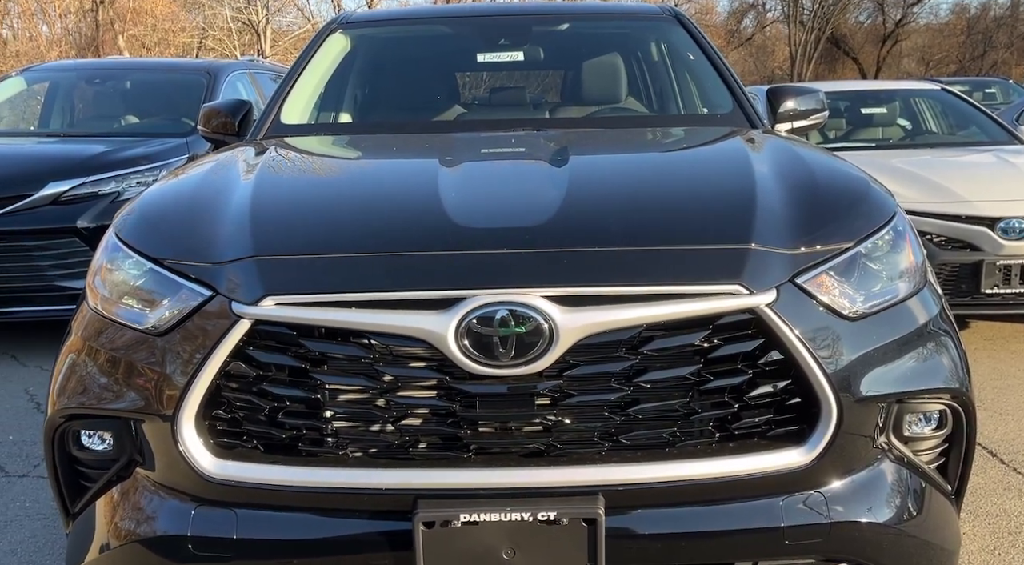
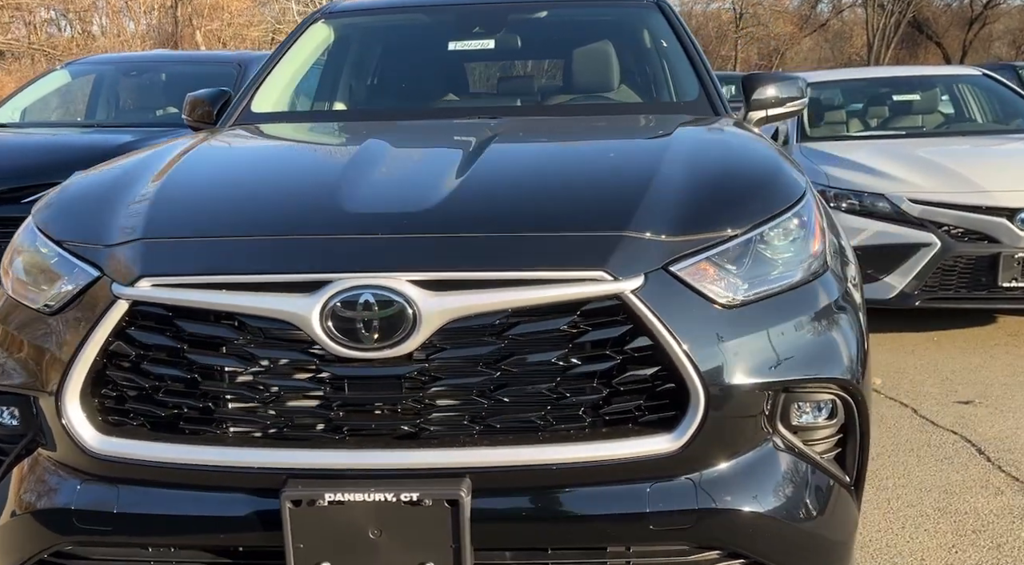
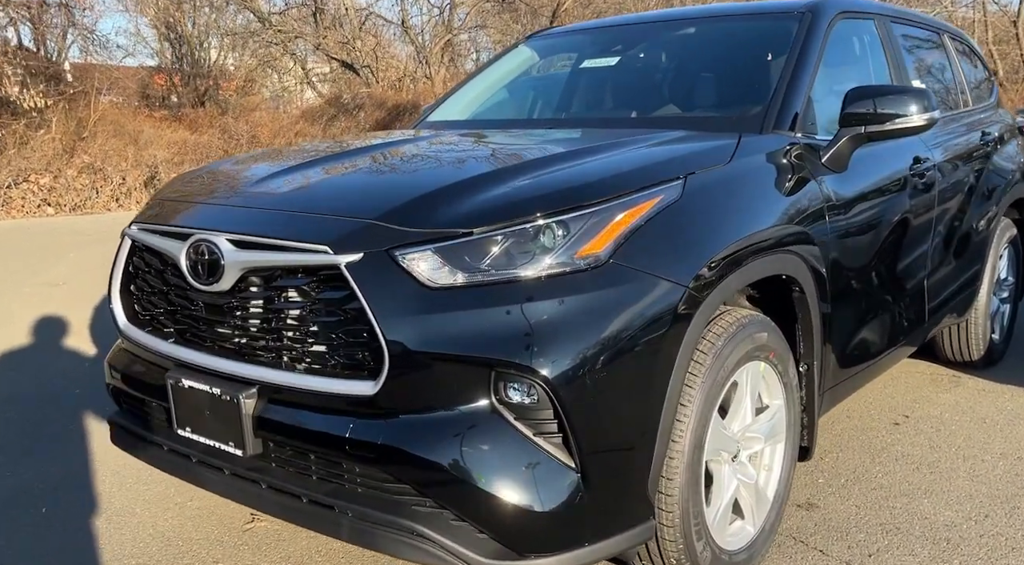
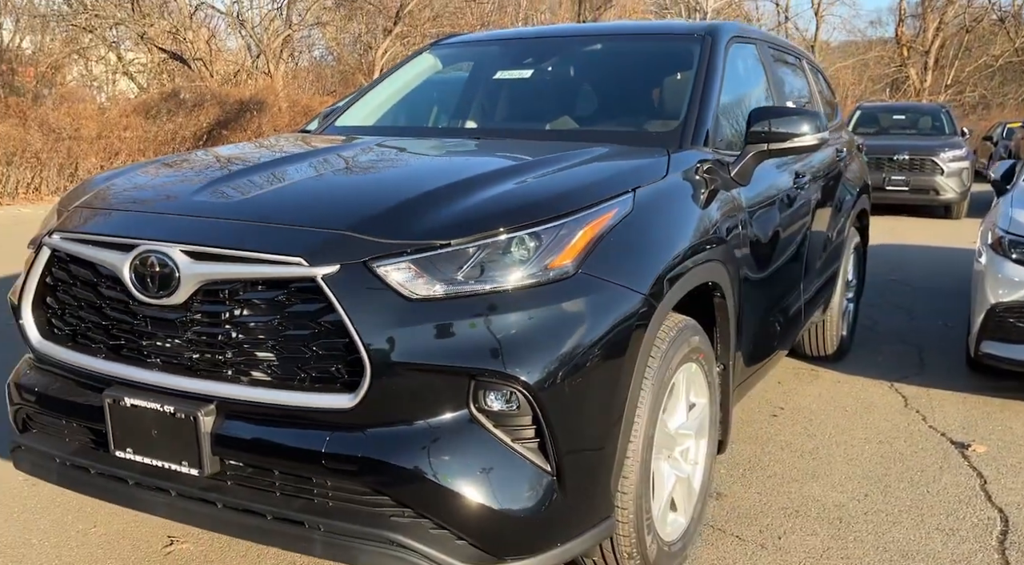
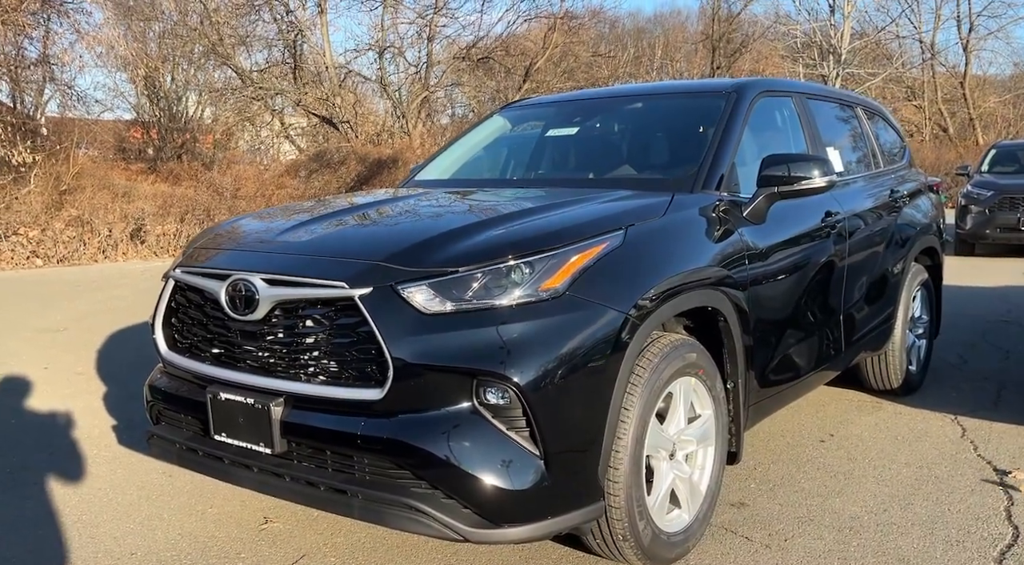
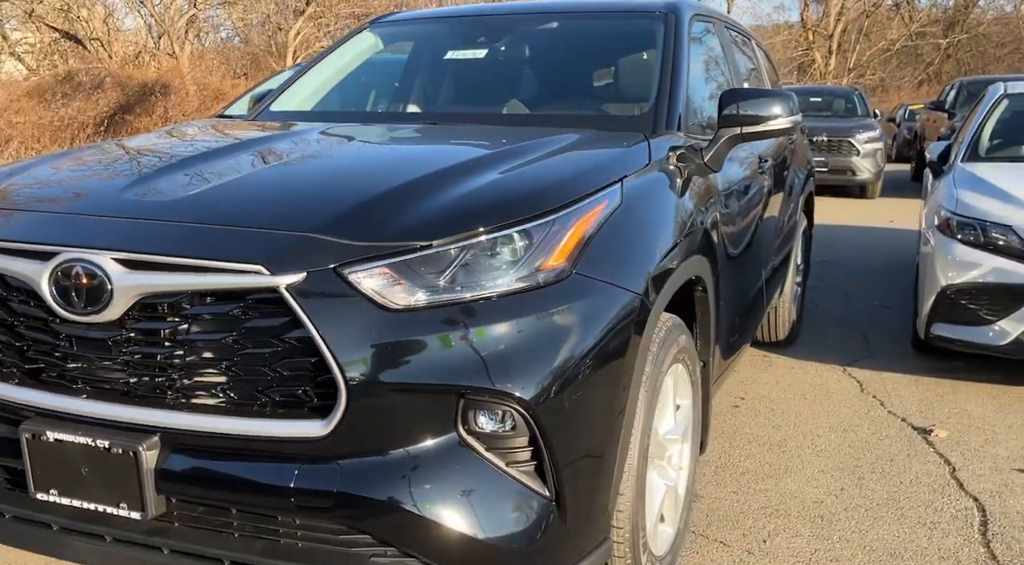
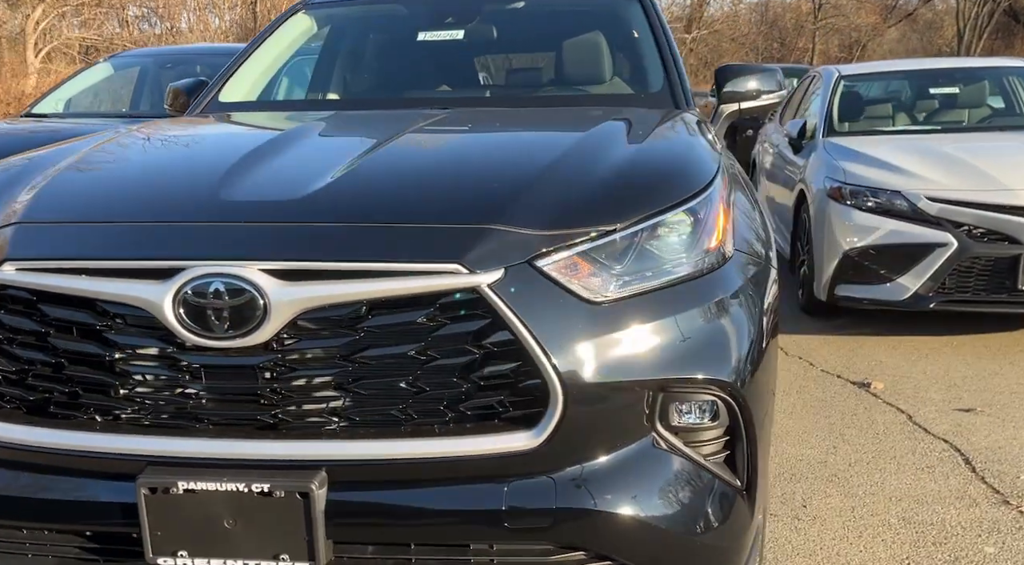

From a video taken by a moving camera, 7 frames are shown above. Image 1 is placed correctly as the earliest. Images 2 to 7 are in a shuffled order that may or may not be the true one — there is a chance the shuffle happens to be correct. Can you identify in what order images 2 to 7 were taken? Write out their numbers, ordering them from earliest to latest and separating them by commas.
2, 7, 6, 4, 5, 3
